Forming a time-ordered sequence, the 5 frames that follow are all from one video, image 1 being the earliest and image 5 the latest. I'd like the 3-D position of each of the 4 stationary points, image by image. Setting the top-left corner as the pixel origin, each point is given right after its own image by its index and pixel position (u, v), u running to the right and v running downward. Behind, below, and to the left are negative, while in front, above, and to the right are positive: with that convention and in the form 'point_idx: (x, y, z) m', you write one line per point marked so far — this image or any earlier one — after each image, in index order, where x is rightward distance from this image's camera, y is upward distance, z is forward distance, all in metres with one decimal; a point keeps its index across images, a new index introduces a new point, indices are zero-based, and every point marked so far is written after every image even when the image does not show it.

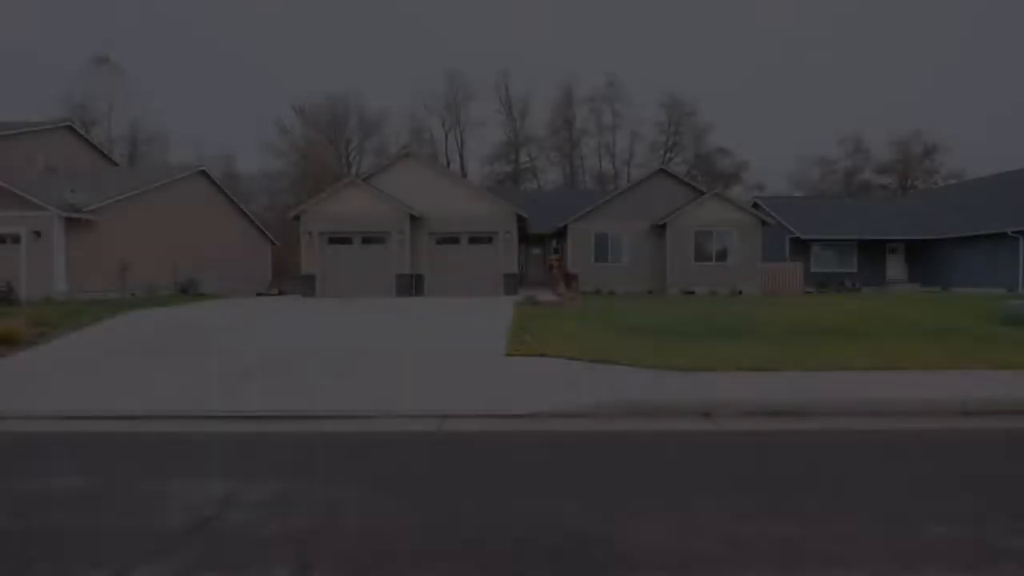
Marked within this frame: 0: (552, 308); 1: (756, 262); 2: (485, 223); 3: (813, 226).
0: (+0.6, -0.3, +12.4) m
1: (+4.7, +0.5, +16.7) m
2: (-0.6, +1.2, +15.9) m
3: (+6.8, +1.4, +19.5) m
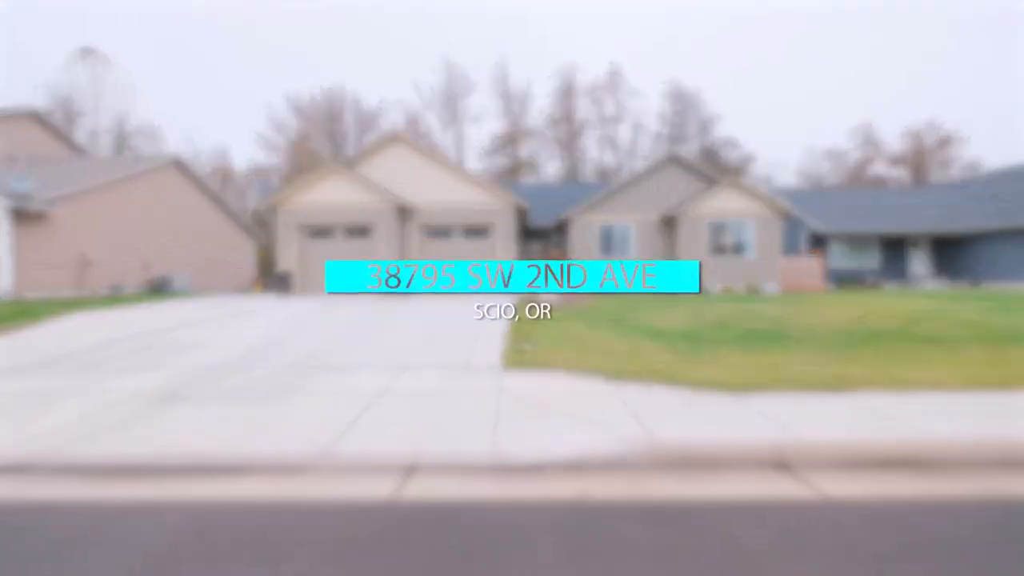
0: (+0.6, -0.3, +11.1) m
1: (+4.6, +0.6, +15.4) m
2: (-0.6, +1.3, +14.6) m
3: (+6.8, +1.4, +18.3) m
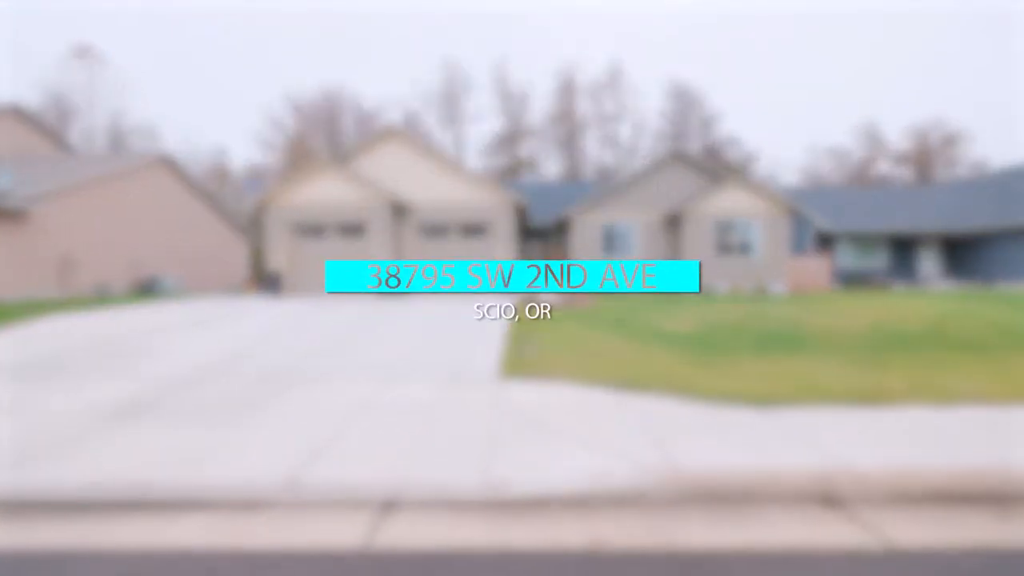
0: (+0.6, -0.3, +10.7) m
1: (+4.6, +0.6, +15.0) m
2: (-0.6, +1.3, +14.2) m
3: (+6.8, +1.4, +17.8) m
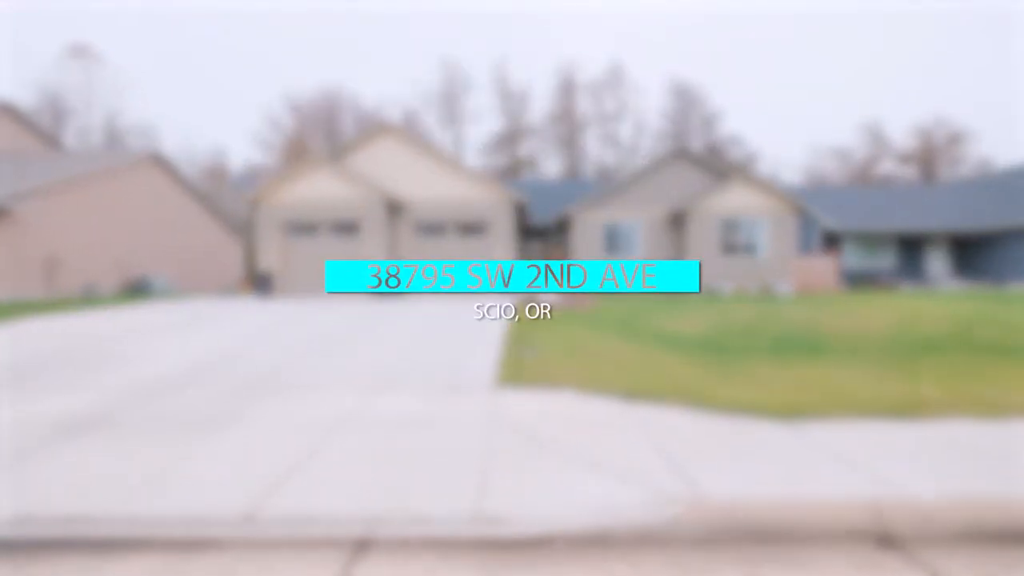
0: (+0.6, -0.3, +10.3) m
1: (+4.6, +0.6, +14.6) m
2: (-0.6, +1.3, +13.8) m
3: (+6.8, +1.4, +17.4) m
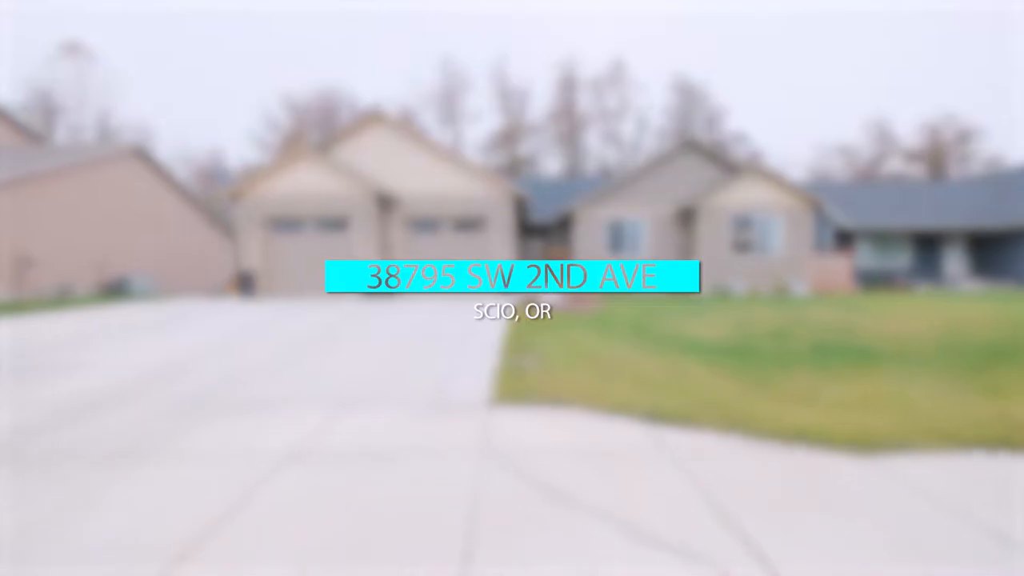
0: (+0.6, -0.3, +9.5) m
1: (+4.6, +0.6, +13.8) m
2: (-0.6, +1.3, +13.1) m
3: (+6.8, +1.4, +16.7) m
